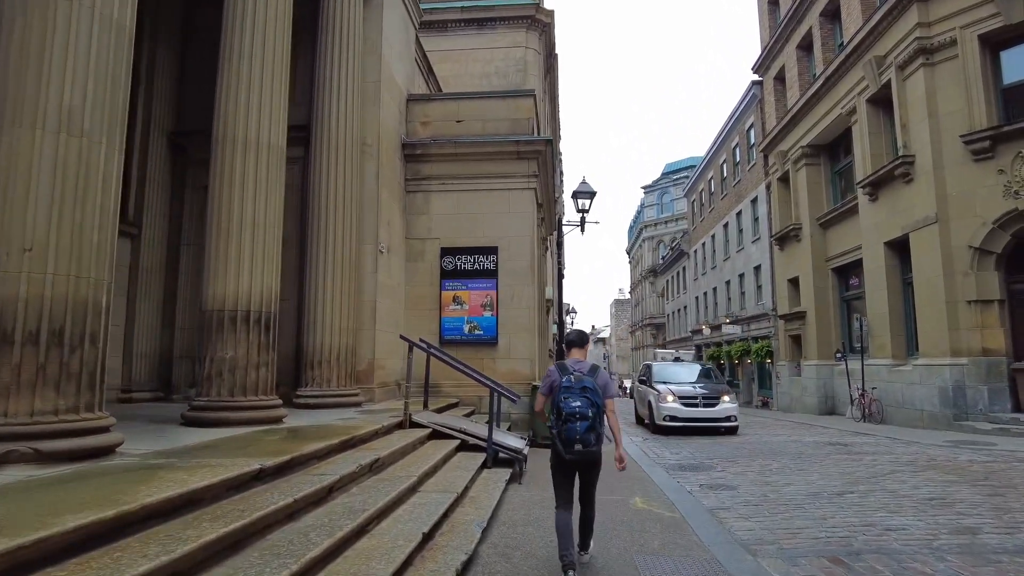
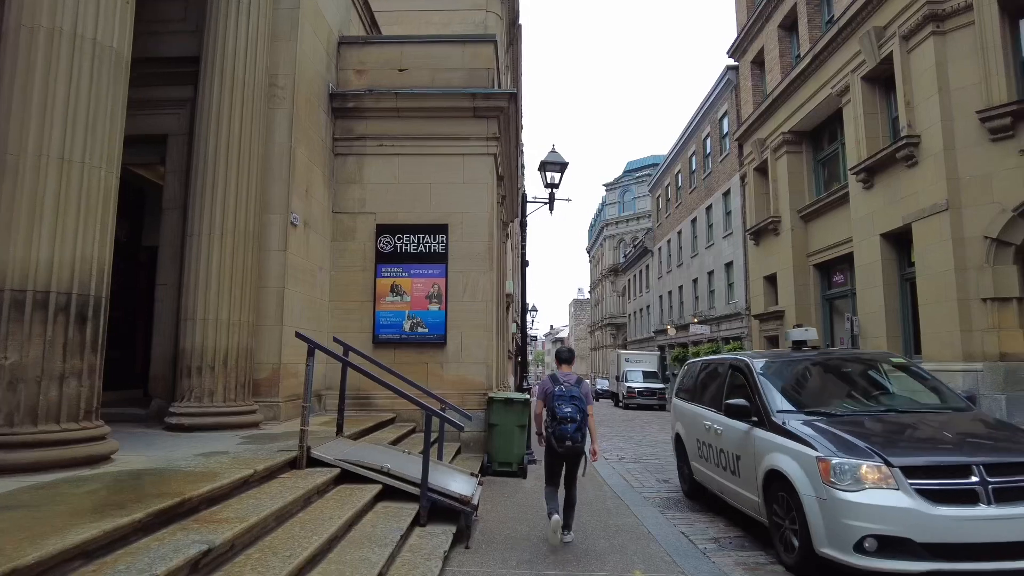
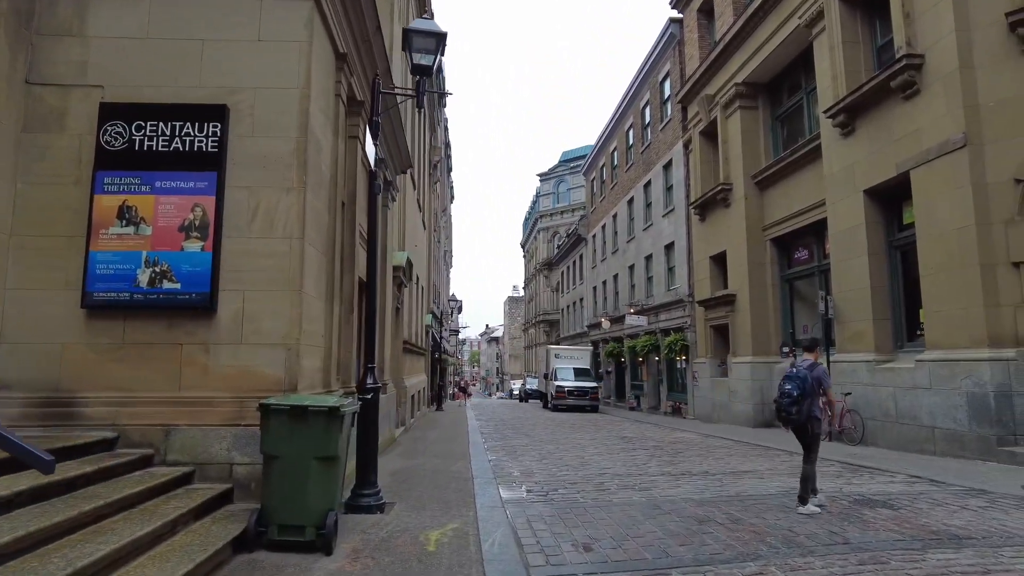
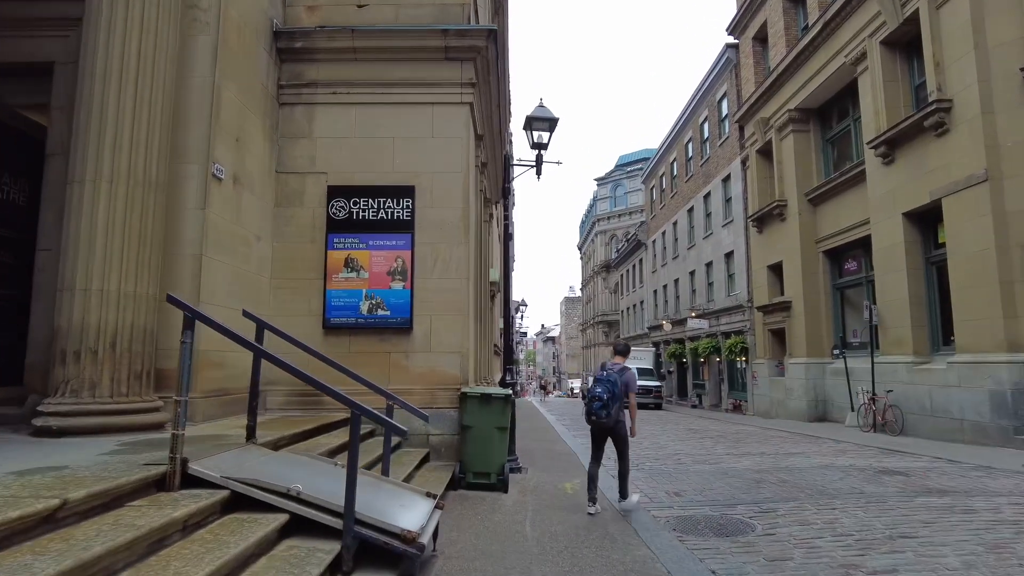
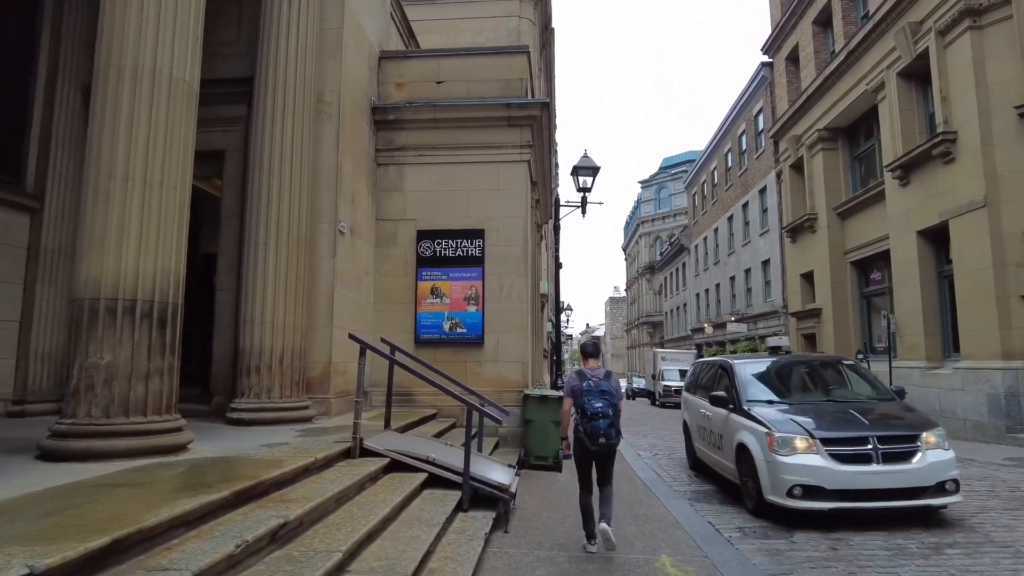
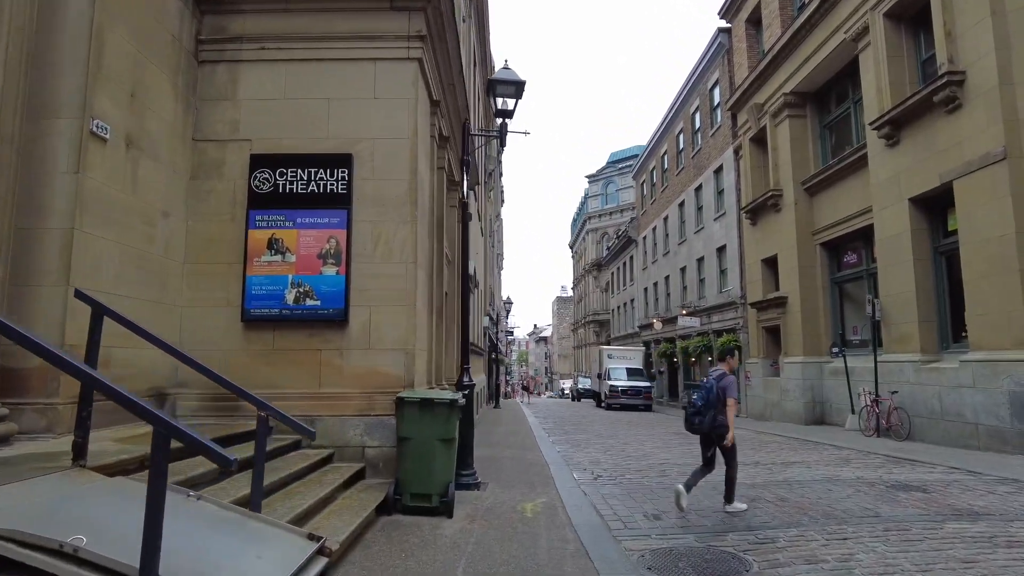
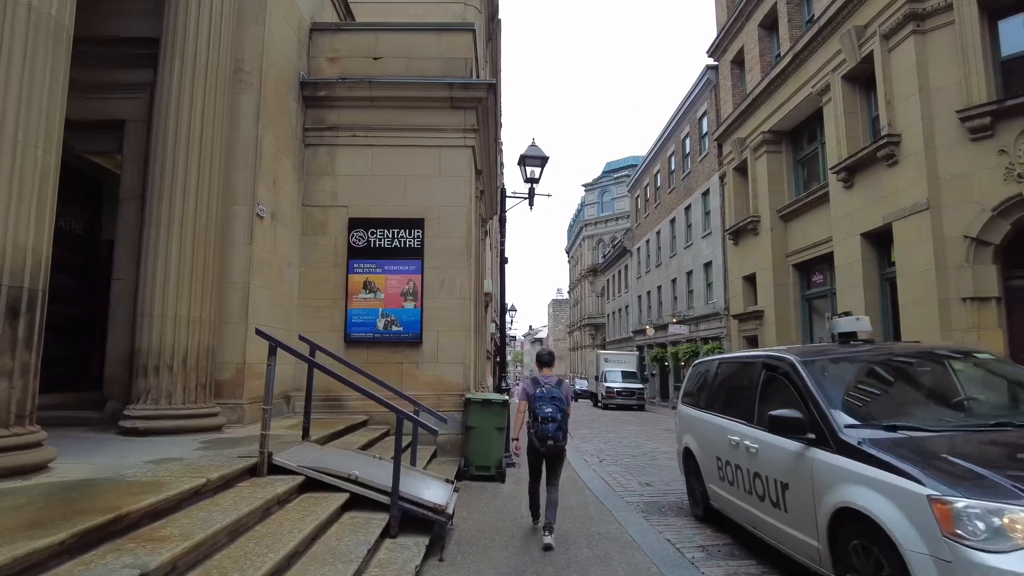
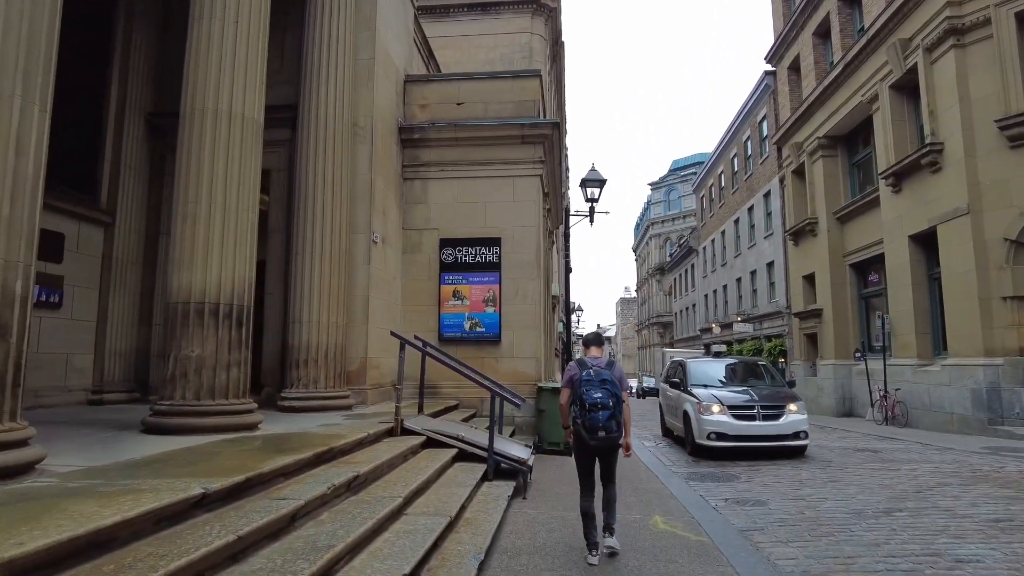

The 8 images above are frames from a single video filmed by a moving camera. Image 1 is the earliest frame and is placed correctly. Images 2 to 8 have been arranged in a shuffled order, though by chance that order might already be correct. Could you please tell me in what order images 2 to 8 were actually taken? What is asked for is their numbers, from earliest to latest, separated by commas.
8, 5, 2, 7, 4, 6, 3
